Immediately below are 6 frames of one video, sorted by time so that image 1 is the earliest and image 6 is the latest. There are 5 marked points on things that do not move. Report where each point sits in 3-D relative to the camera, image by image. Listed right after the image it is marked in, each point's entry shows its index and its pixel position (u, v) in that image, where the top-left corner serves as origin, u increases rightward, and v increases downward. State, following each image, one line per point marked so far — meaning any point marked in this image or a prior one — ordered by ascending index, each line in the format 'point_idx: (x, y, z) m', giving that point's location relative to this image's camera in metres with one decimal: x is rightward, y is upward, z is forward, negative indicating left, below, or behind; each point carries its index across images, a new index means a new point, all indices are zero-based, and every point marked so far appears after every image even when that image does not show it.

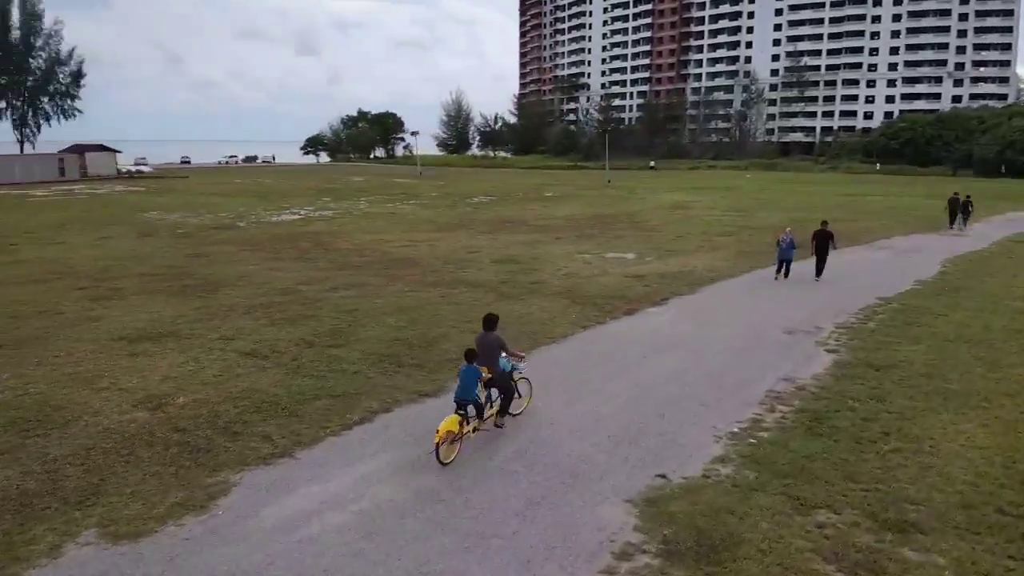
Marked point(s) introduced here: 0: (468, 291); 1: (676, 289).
0: (-1.0, 0.0, +14.7) m
1: (+3.1, 0.0, +14.7) m
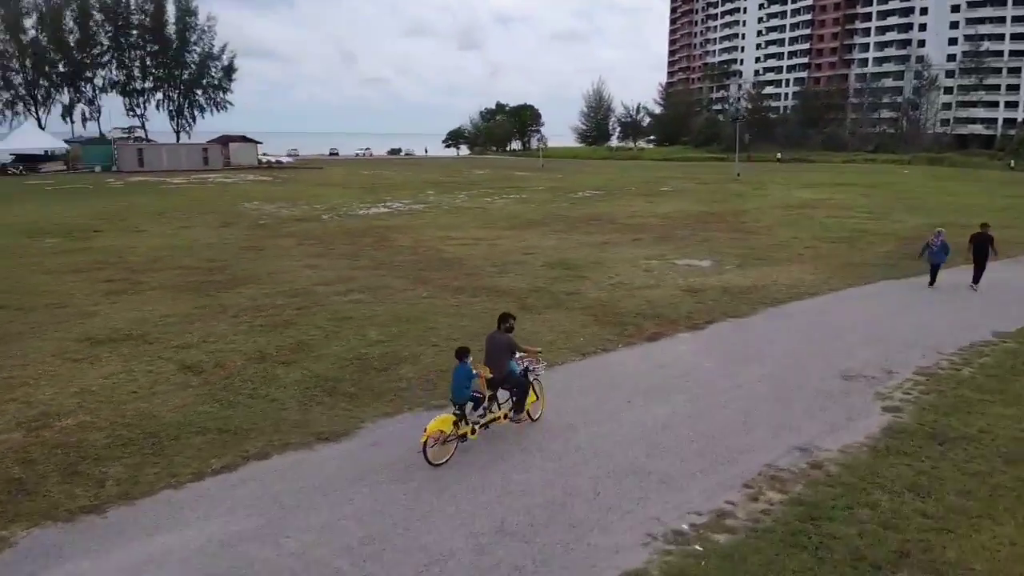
0: (-0.5, -0.1, +13.0) m
1: (+3.5, -0.3, +12.3) m
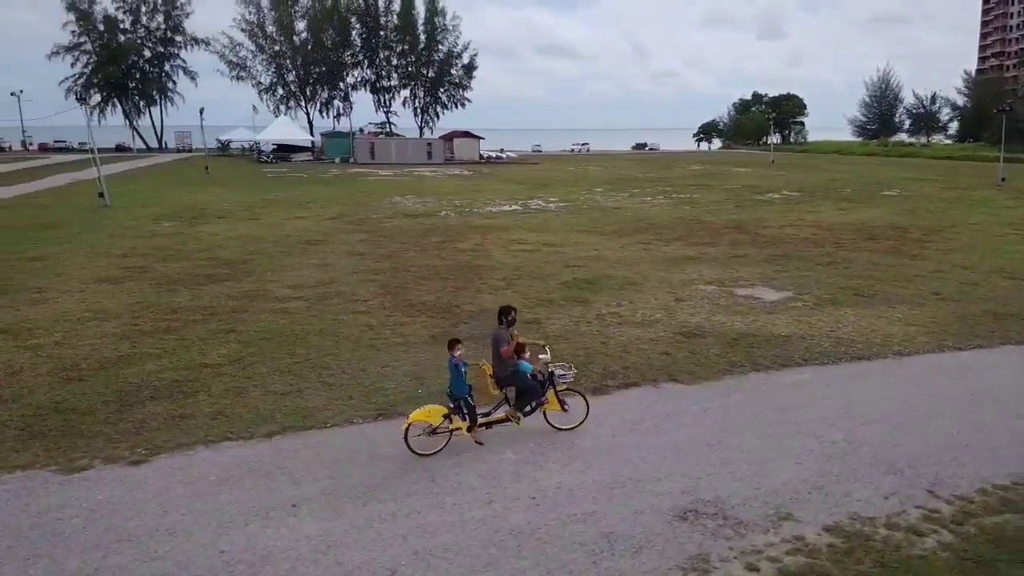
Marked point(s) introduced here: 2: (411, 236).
0: (-1.3, -0.4, +10.8) m
1: (+2.1, -0.8, +8.7) m
2: (-2.4, +1.3, +18.9) m
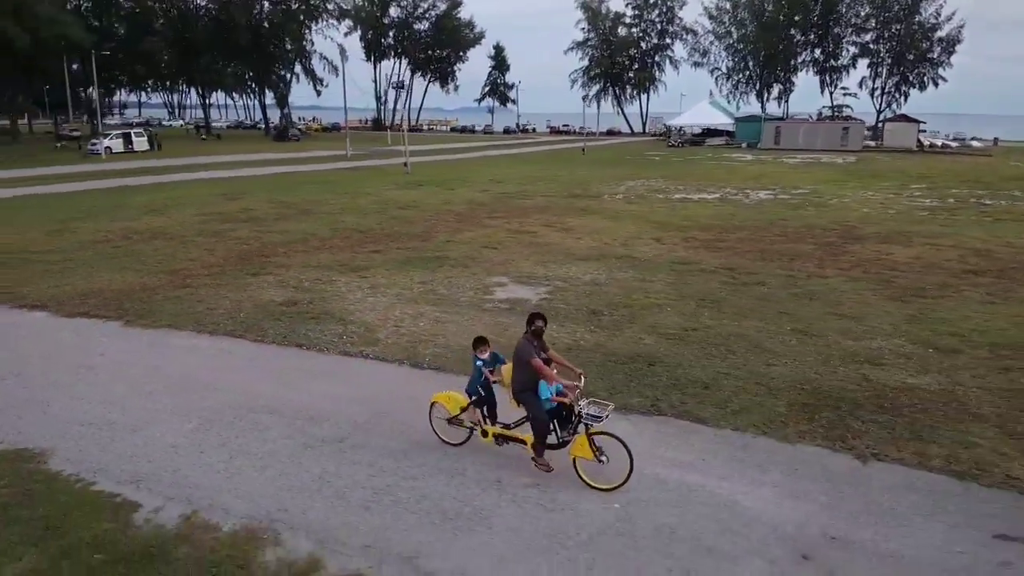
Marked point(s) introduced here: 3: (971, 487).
0: (-5.0, +0.5, +13.4) m
1: (-4.0, -0.4, +9.5) m
2: (-0.3, +2.1, +20.1) m
3: (+3.3, -1.4, +5.4) m
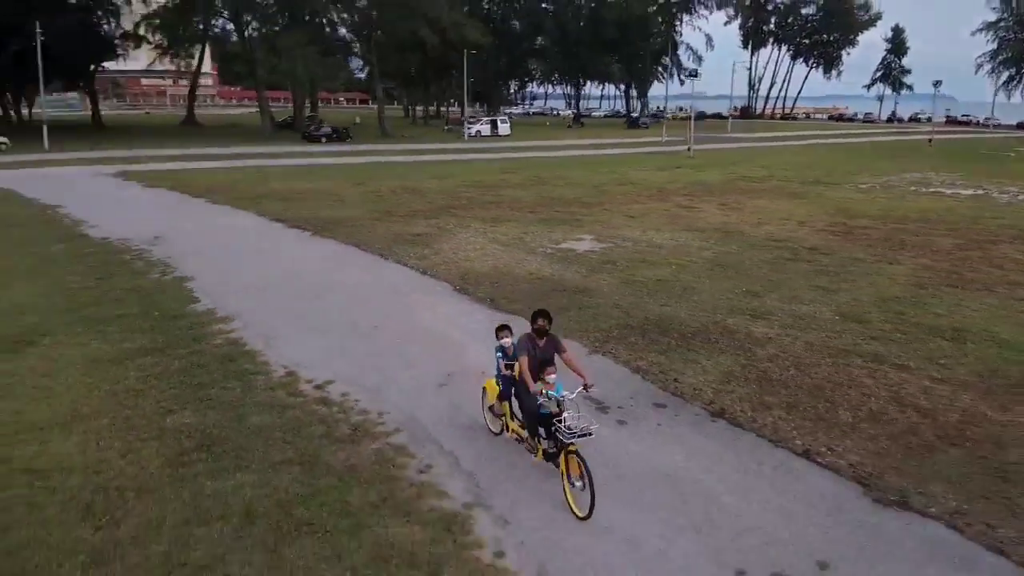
0: (-1.9, +2.0, +18.2) m
1: (-3.0, +1.0, +14.4) m
2: (+5.7, +2.8, +21.6) m
3: (+1.1, -0.9, +7.3) m
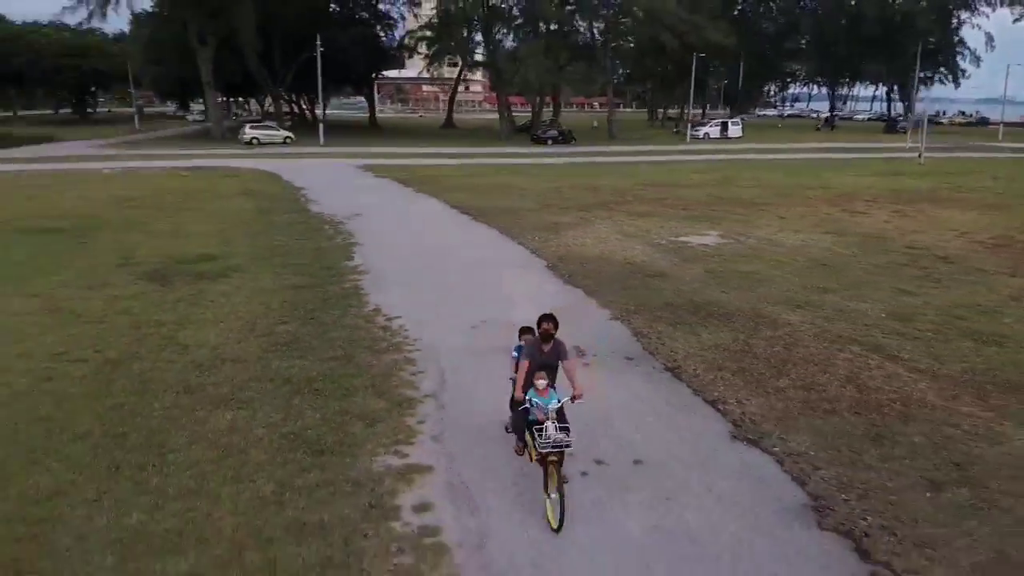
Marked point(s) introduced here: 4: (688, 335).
0: (+2.3, +2.3, +19.9) m
1: (-0.1, +1.5, +16.7) m
2: (+10.6, +2.4, +20.6) m
3: (+1.3, -0.6, +8.6) m
4: (+2.0, -0.5, +8.7) m
